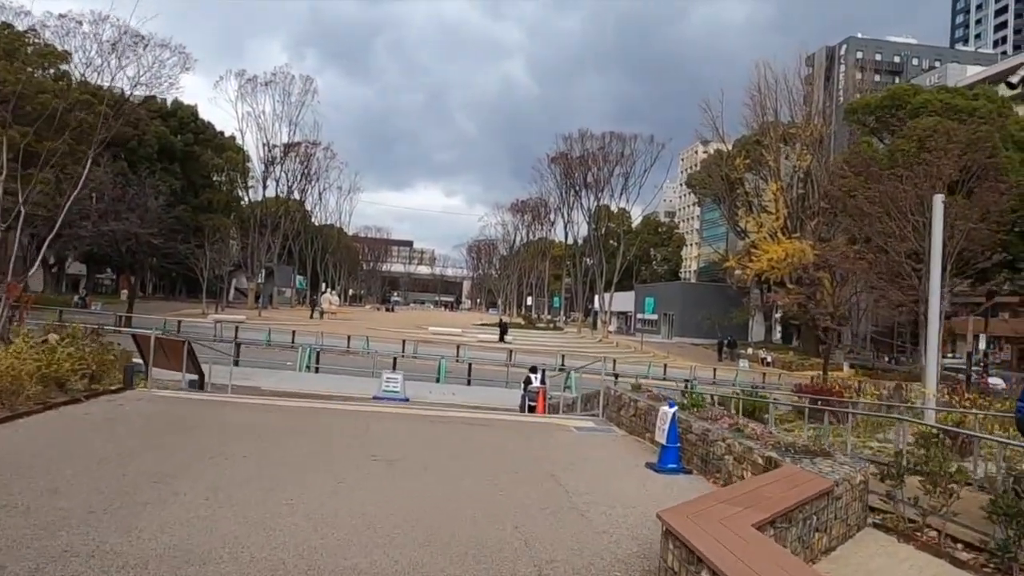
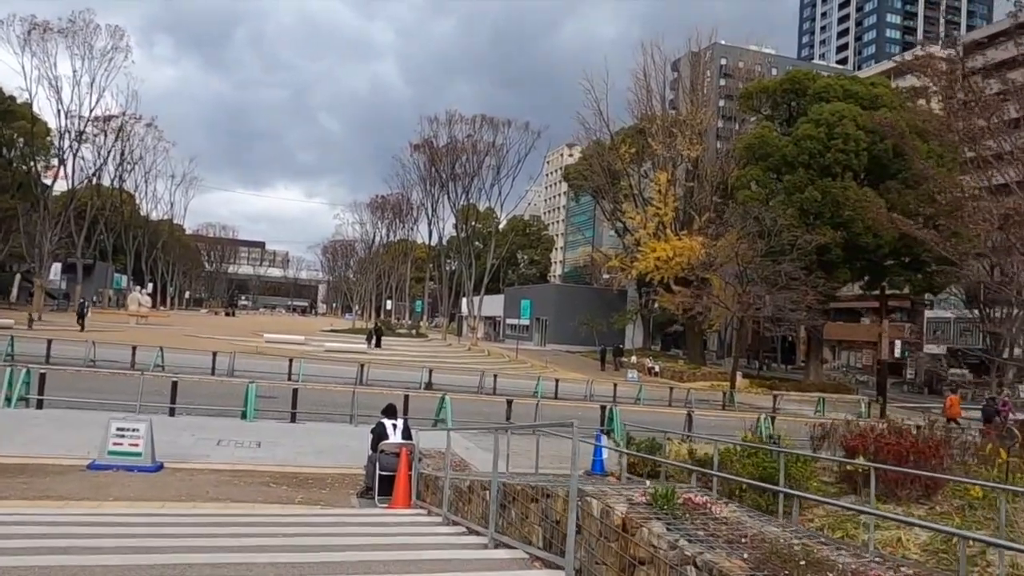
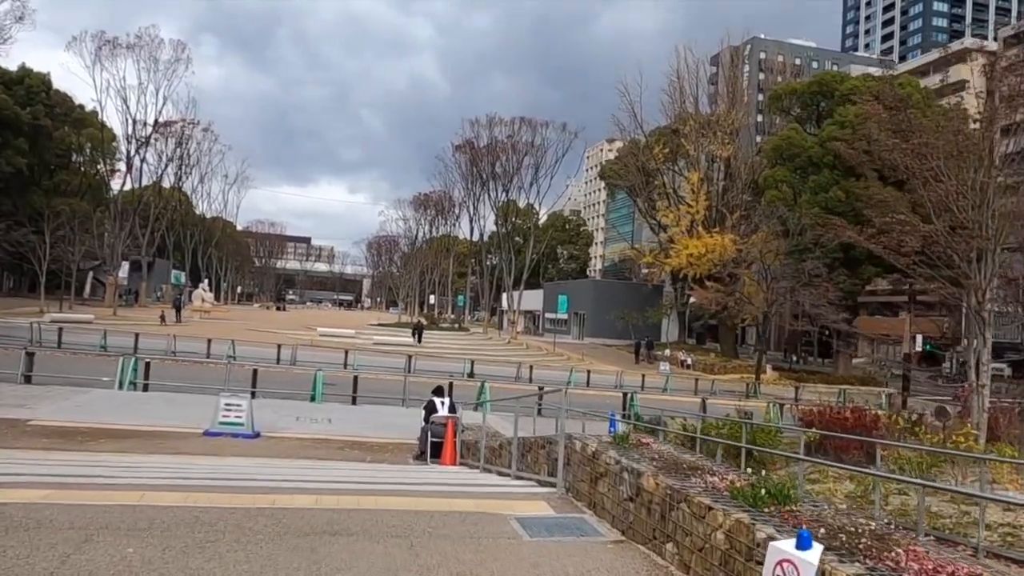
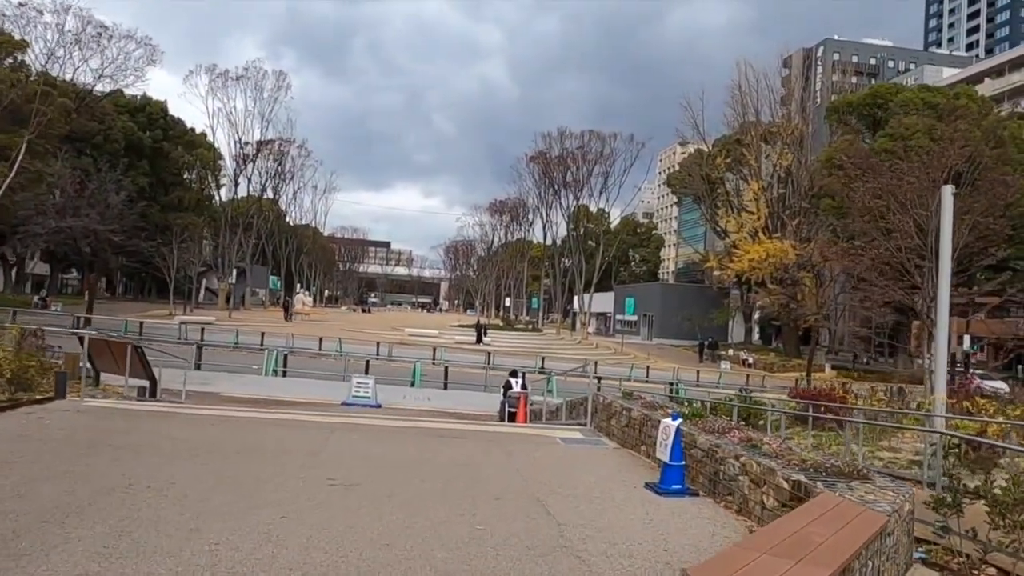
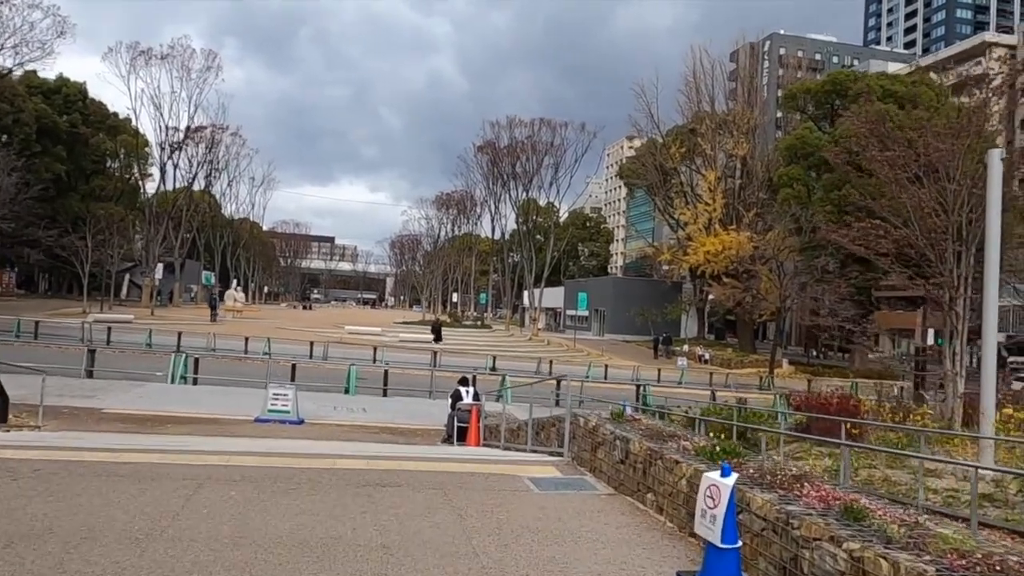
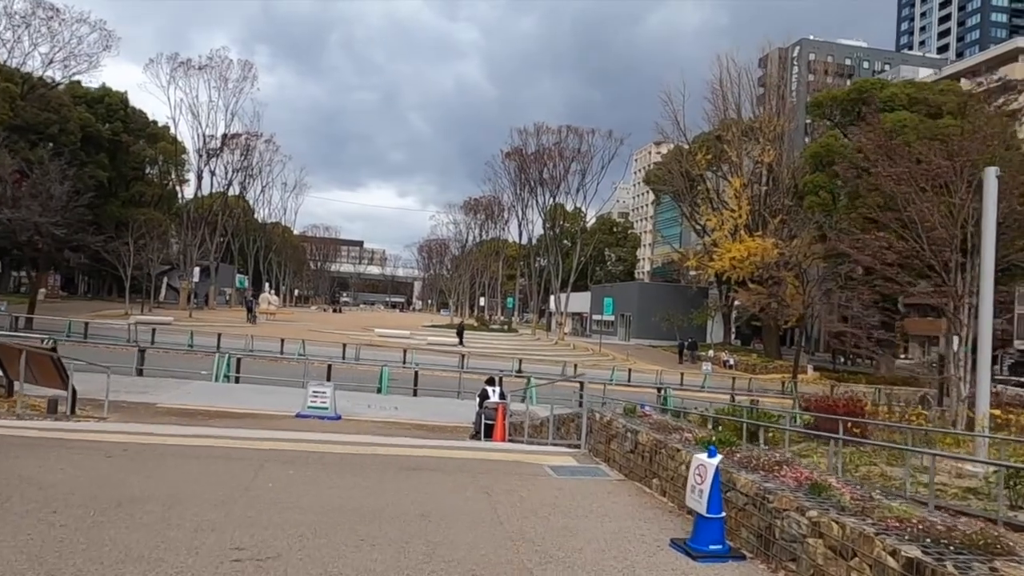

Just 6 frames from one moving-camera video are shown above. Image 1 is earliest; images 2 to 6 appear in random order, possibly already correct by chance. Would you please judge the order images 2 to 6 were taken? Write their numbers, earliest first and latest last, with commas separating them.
4, 6, 5, 3, 2
